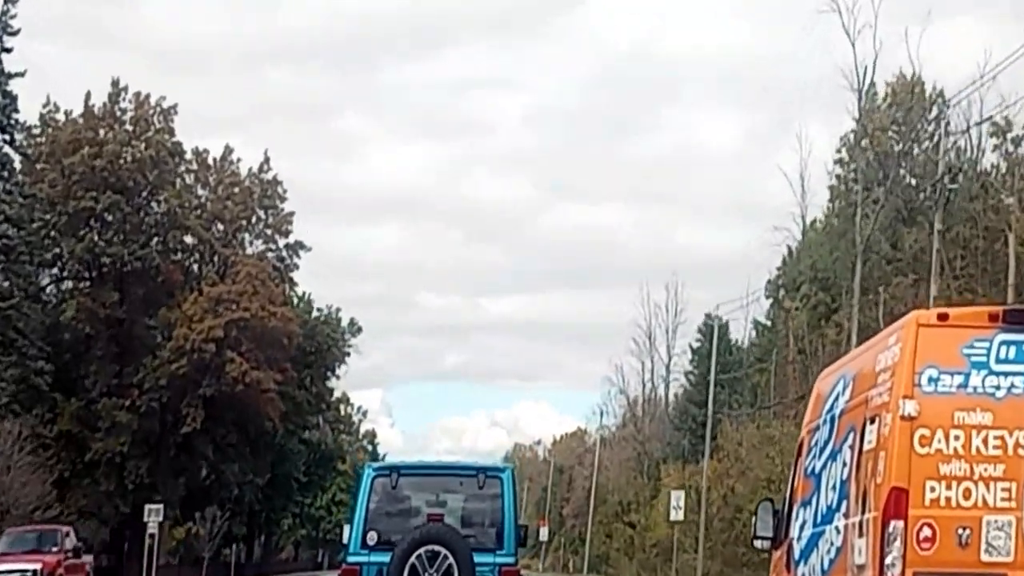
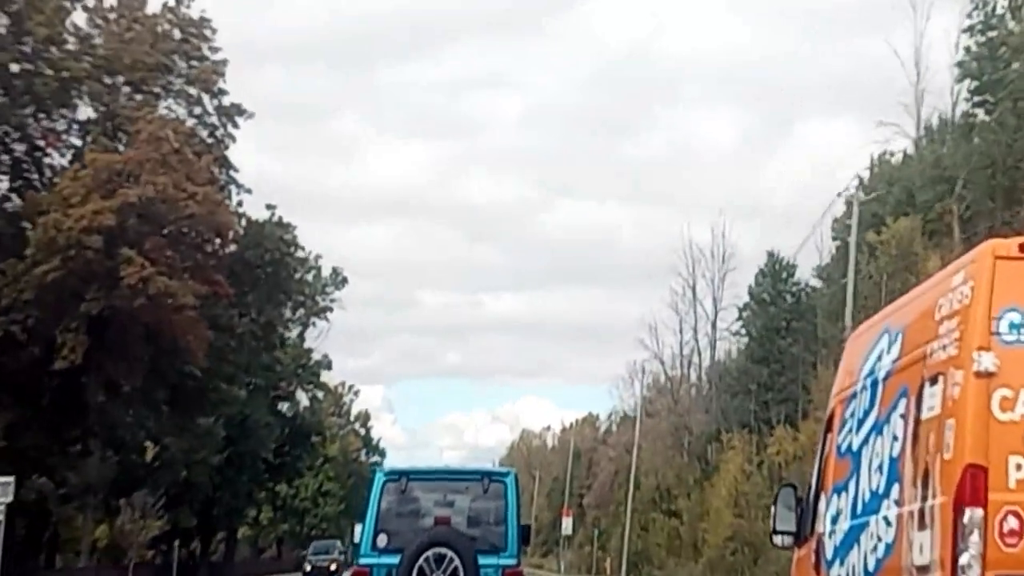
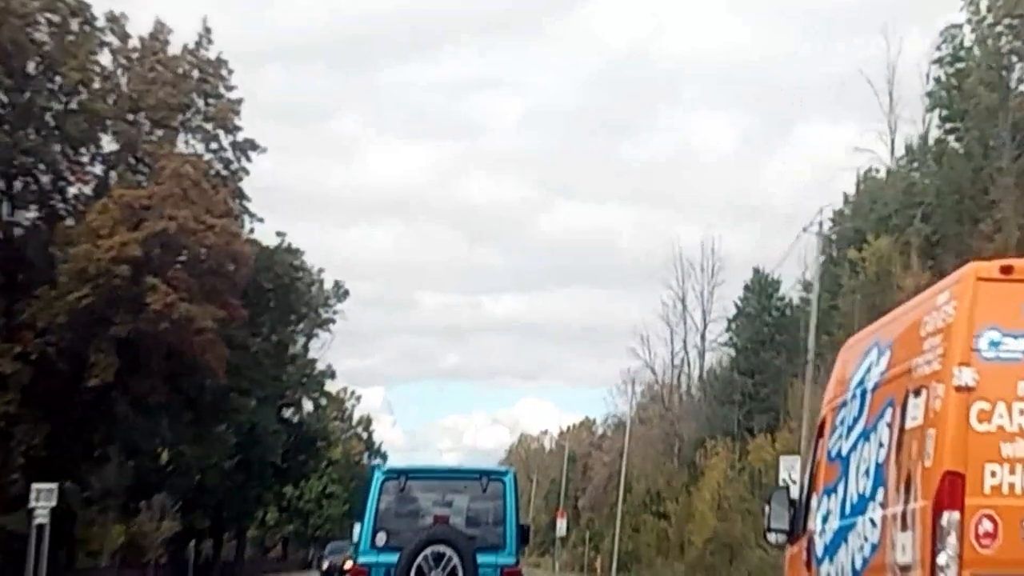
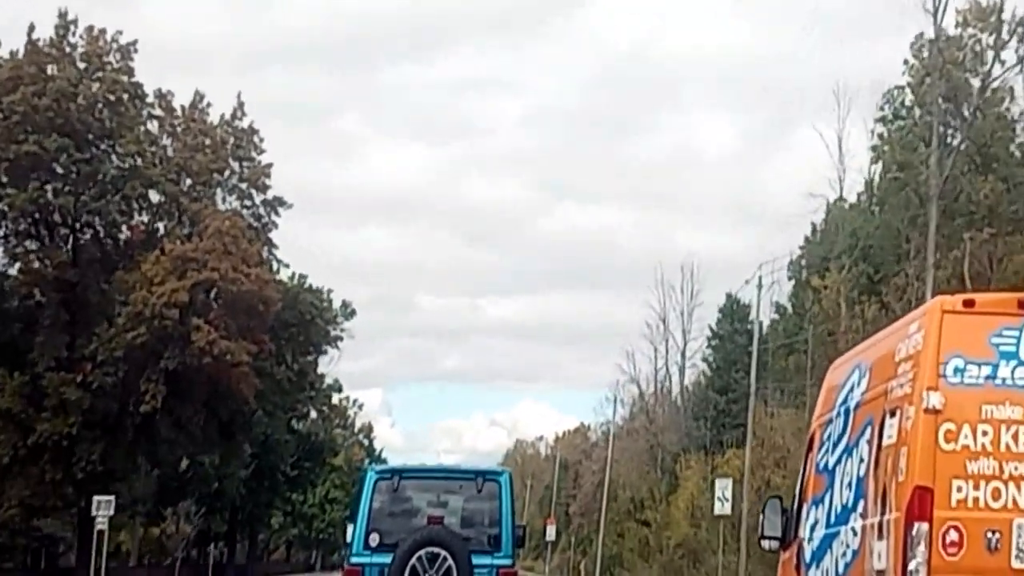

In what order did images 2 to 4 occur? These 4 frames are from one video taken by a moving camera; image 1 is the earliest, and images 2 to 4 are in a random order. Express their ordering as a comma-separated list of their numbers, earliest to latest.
4, 3, 2
